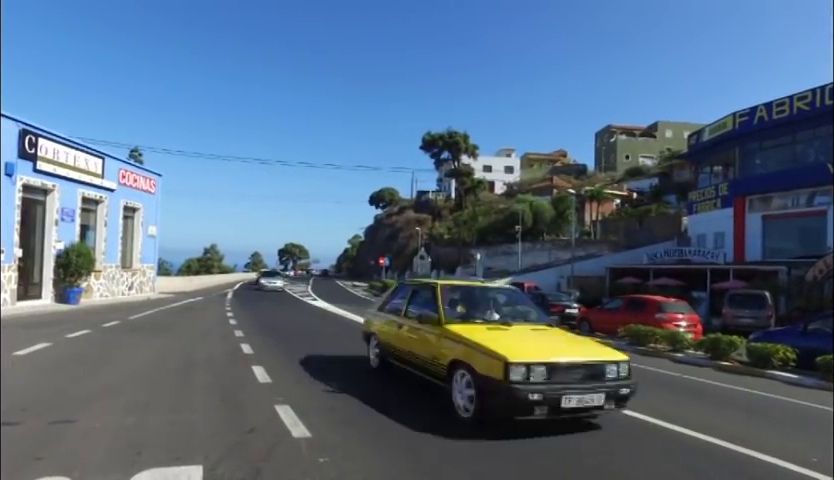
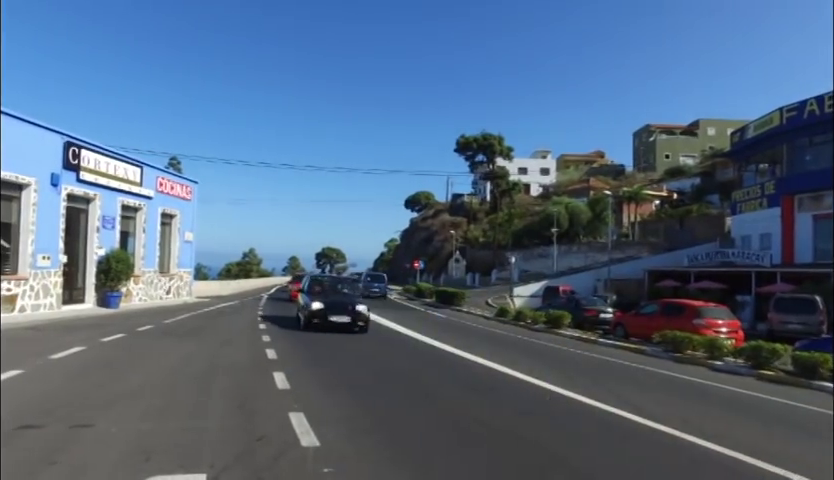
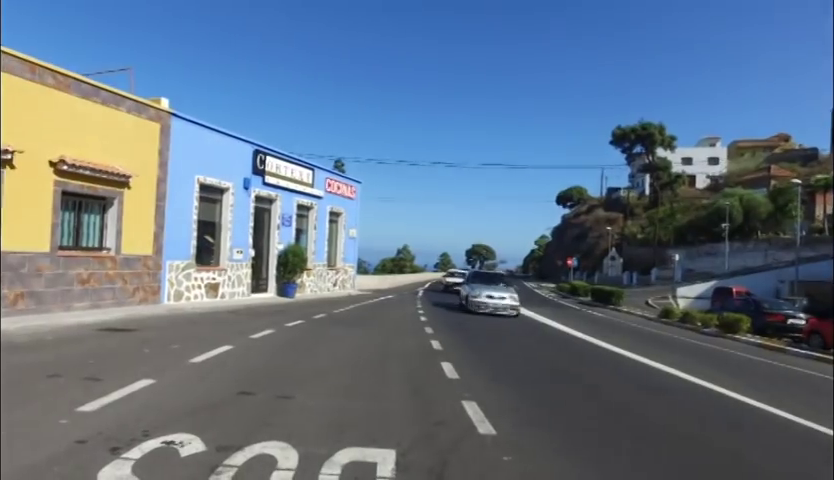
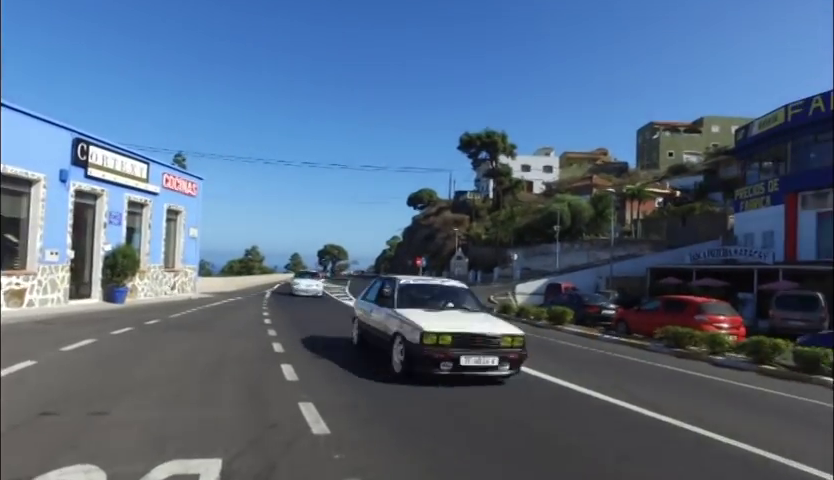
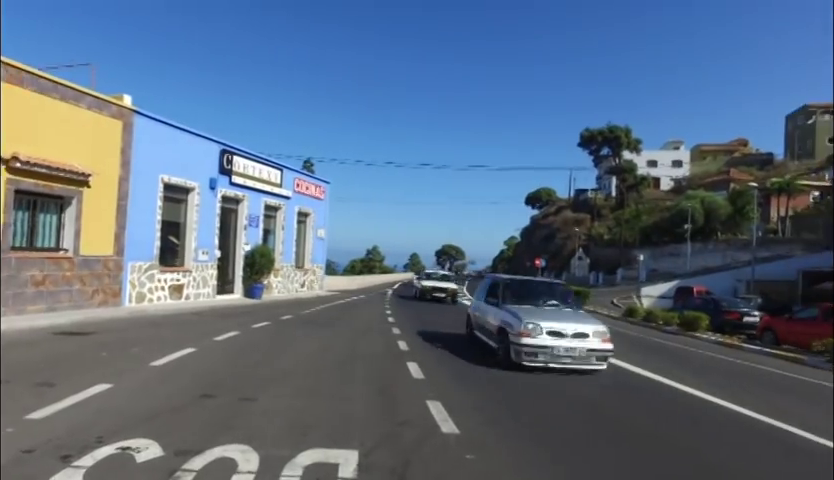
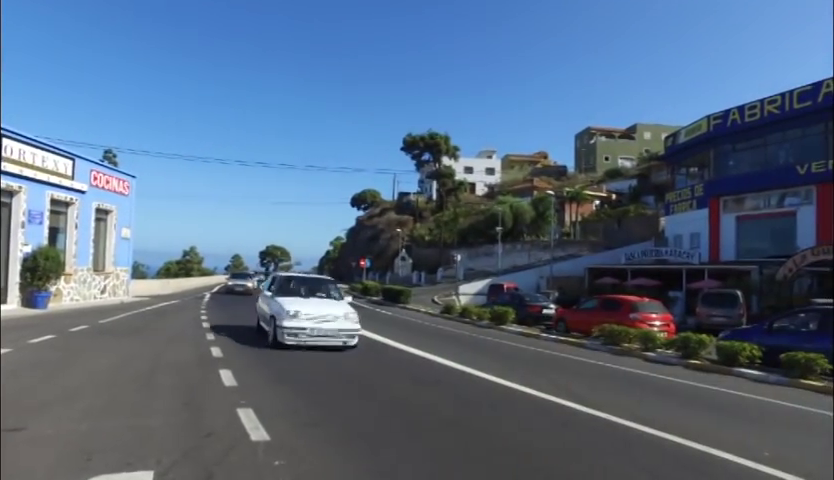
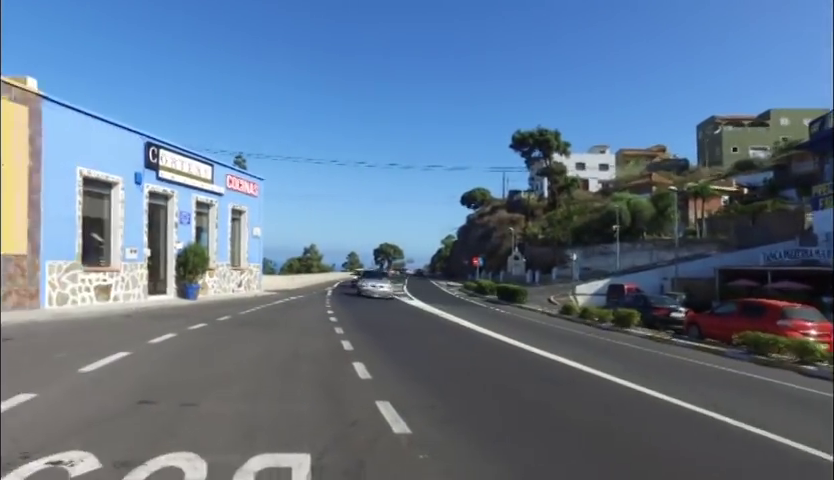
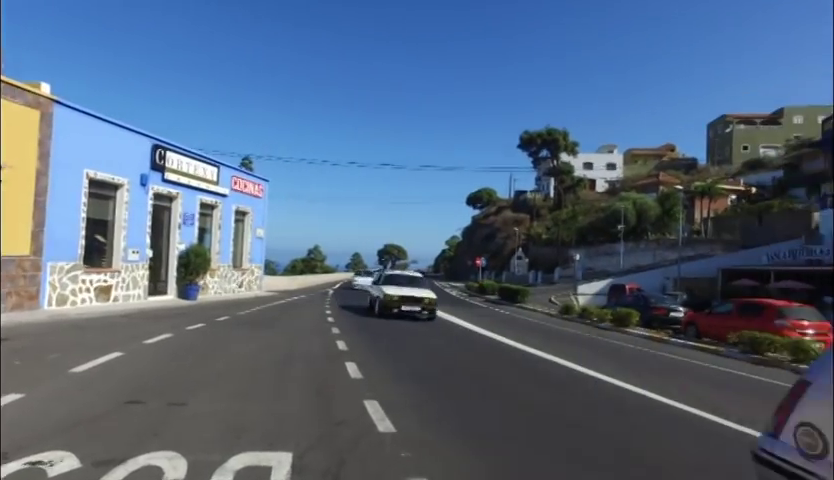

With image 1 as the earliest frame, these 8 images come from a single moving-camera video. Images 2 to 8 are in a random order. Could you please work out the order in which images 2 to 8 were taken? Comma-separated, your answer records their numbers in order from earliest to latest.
7, 3, 5, 8, 4, 6, 2
